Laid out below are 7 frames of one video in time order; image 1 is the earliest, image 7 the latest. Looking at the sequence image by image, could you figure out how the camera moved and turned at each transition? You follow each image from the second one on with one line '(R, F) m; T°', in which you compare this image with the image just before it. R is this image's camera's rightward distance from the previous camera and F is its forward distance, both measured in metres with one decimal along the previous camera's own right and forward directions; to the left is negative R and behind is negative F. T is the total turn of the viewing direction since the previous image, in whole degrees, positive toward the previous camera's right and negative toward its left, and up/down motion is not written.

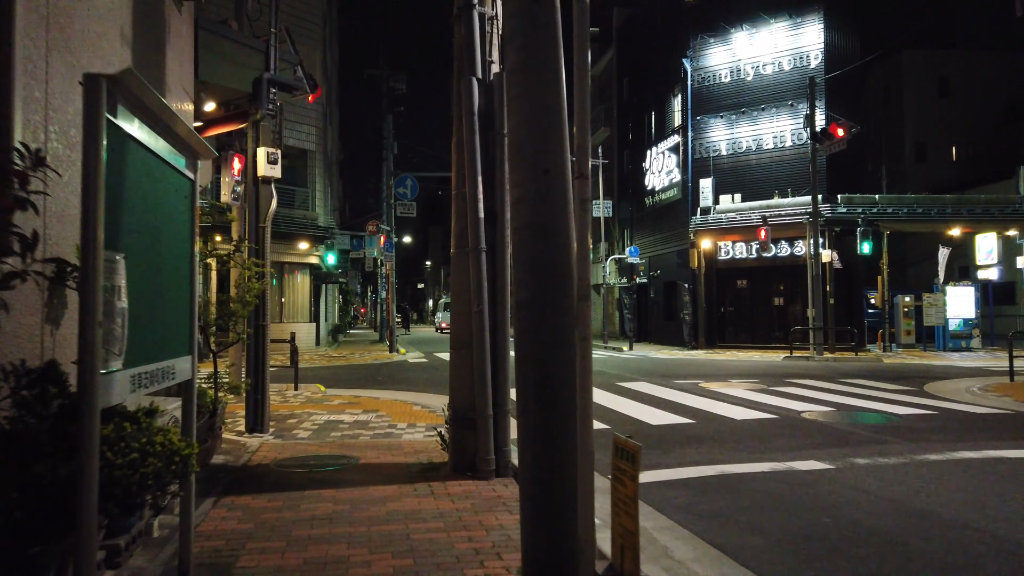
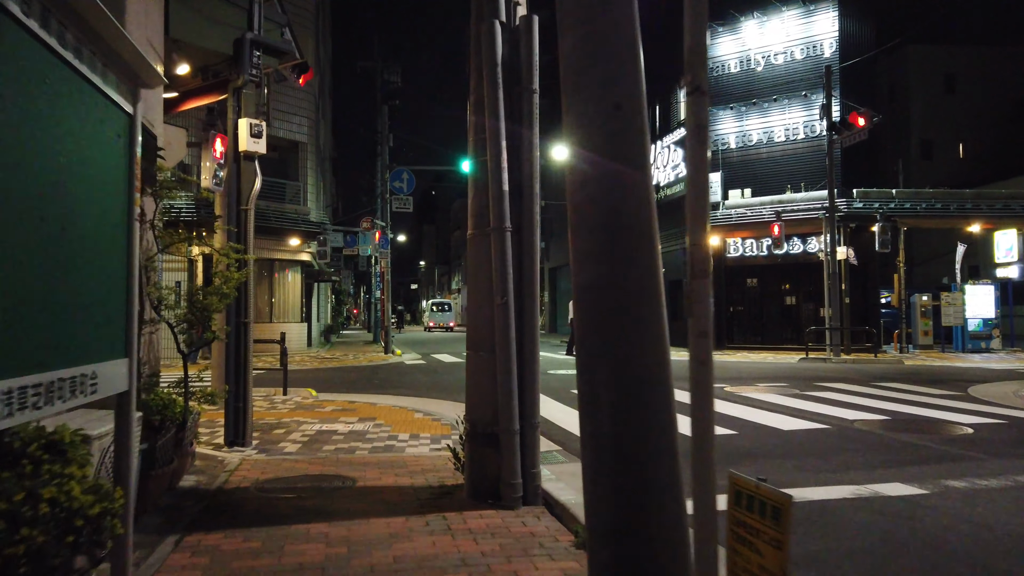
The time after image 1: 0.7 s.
(-0.3, +1.2) m; +1°
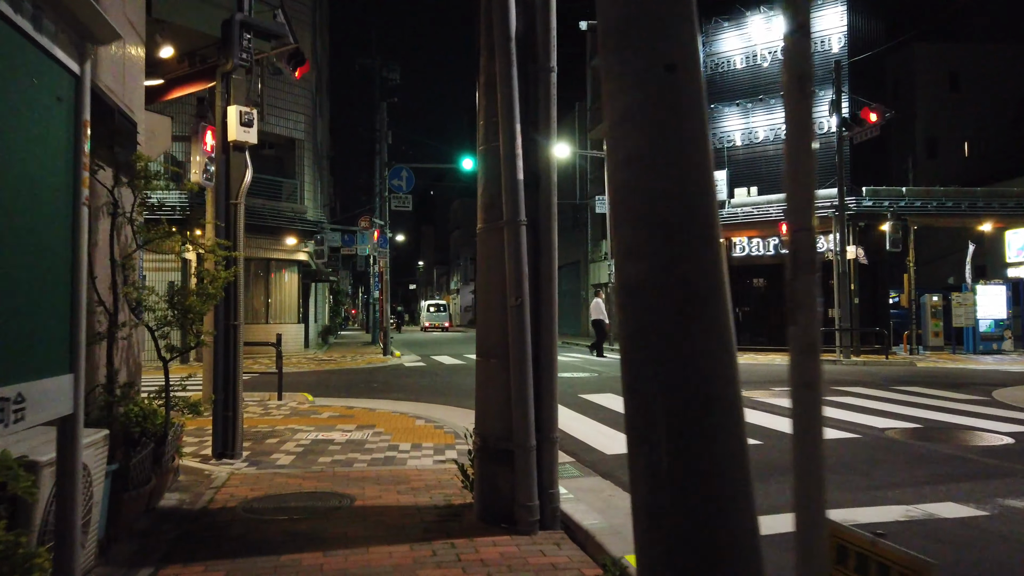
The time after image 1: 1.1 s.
(-0.1, +0.6) m; 0°
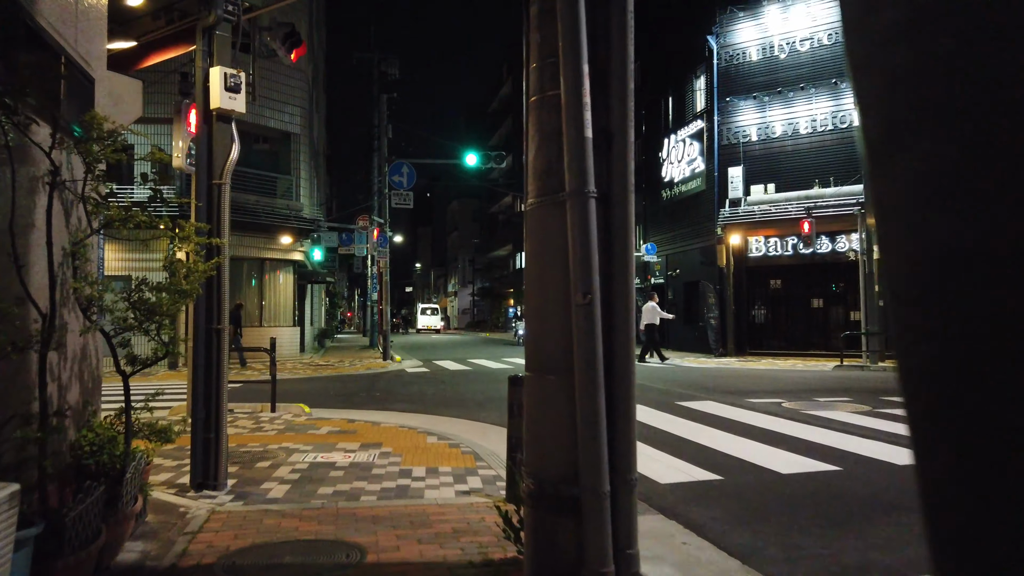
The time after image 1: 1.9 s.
(-0.3, +1.2) m; 0°
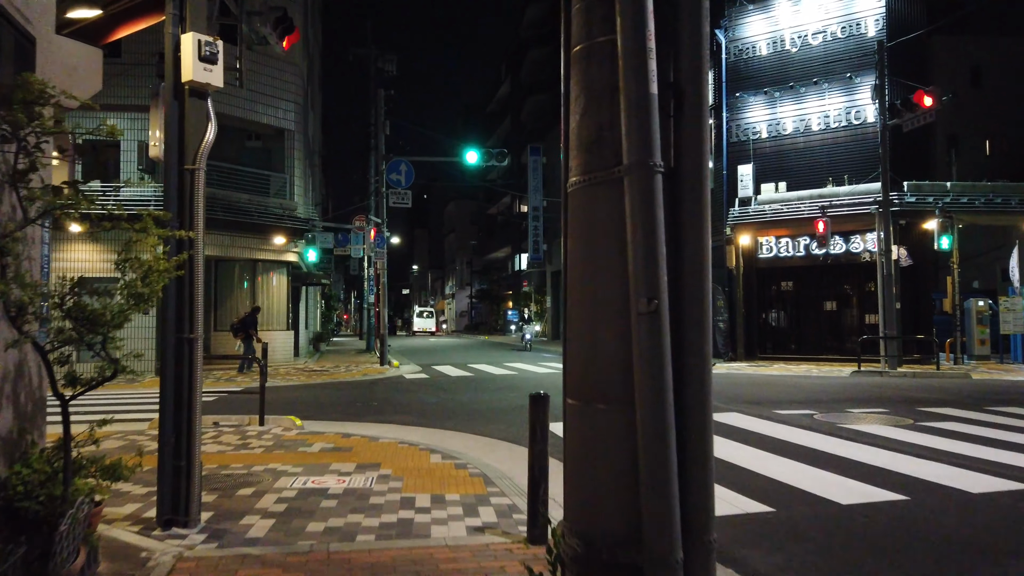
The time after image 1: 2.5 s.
(-0.2, +0.9) m; 0°
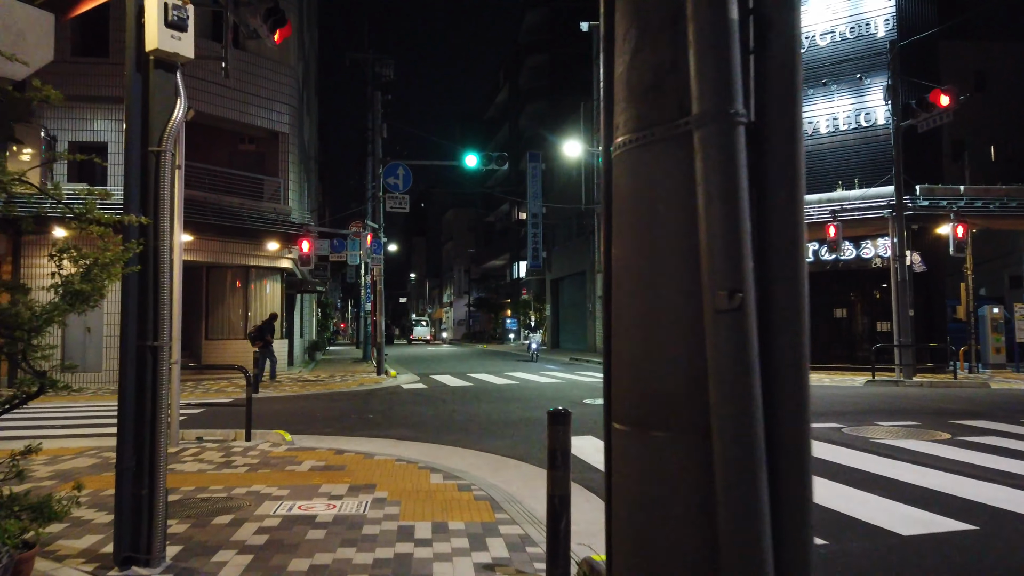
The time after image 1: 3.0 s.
(-0.1, +0.7) m; 0°
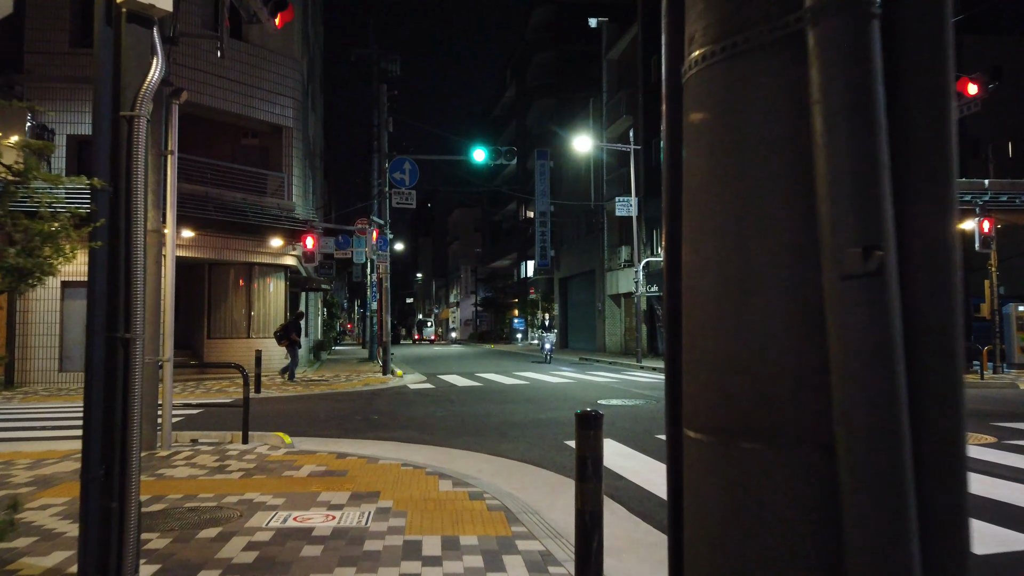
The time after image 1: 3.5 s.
(-0.1, +0.6) m; 0°
